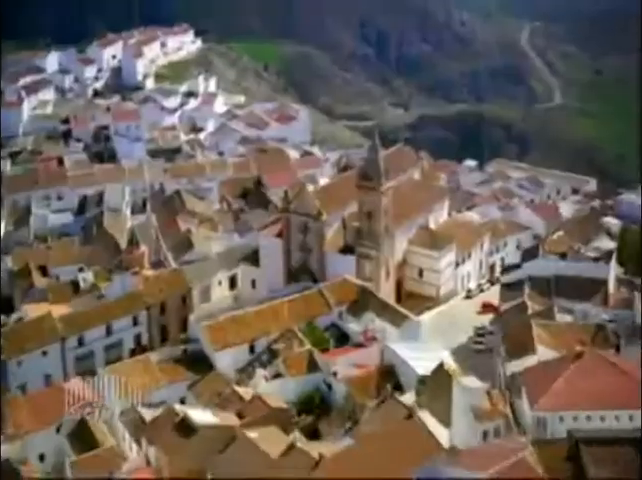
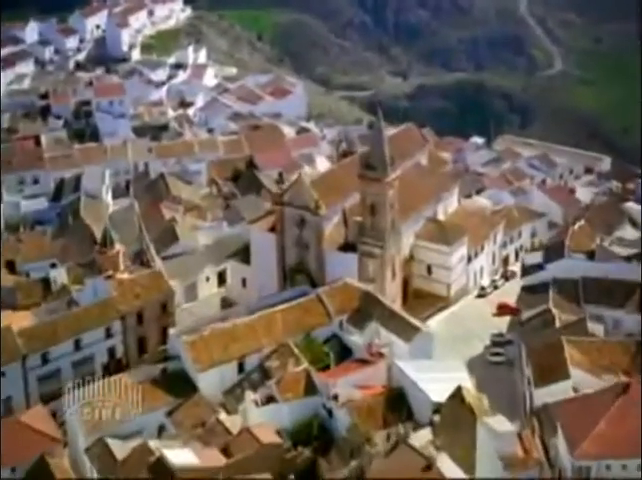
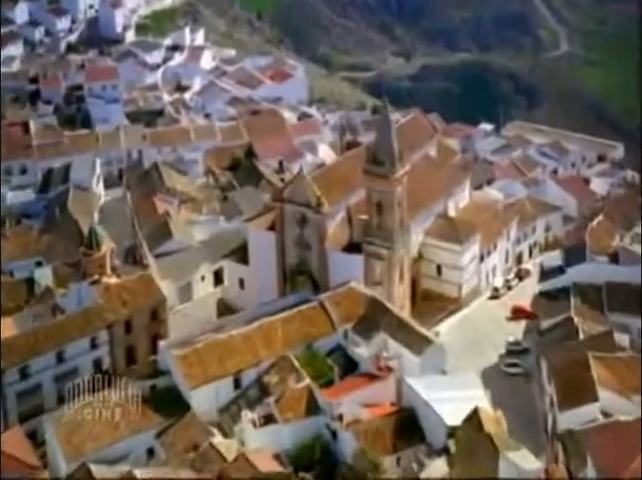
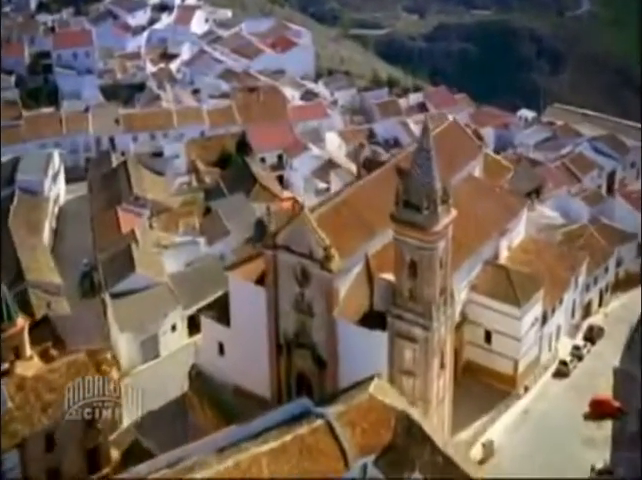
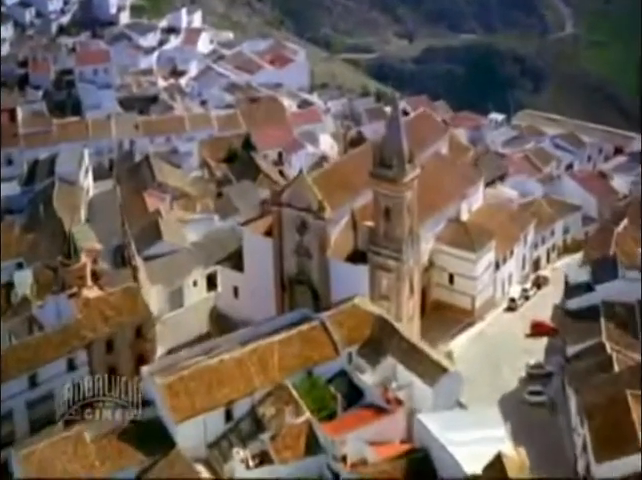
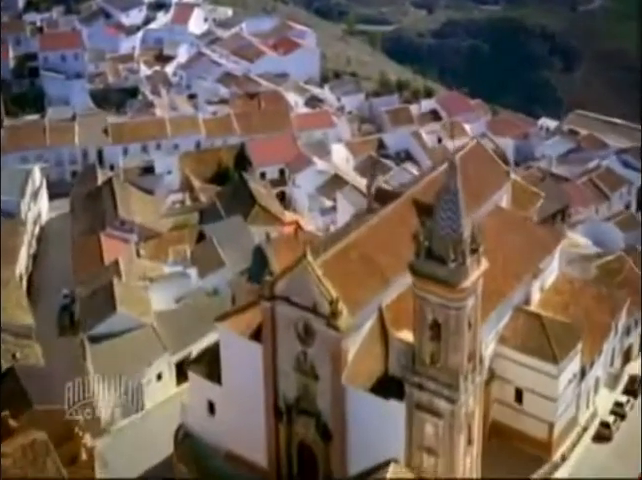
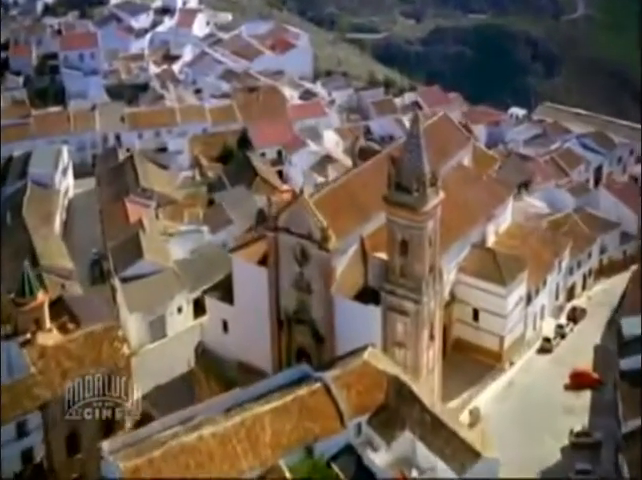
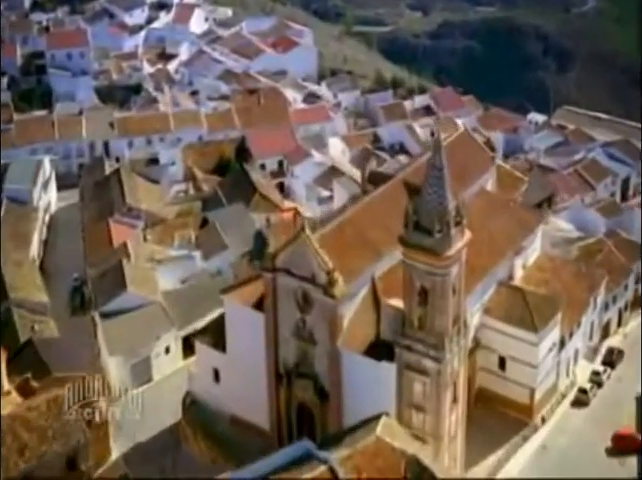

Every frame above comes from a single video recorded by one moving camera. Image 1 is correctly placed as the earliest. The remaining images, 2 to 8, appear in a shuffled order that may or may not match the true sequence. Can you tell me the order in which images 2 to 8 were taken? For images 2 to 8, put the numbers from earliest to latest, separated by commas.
2, 3, 5, 7, 4, 8, 6
